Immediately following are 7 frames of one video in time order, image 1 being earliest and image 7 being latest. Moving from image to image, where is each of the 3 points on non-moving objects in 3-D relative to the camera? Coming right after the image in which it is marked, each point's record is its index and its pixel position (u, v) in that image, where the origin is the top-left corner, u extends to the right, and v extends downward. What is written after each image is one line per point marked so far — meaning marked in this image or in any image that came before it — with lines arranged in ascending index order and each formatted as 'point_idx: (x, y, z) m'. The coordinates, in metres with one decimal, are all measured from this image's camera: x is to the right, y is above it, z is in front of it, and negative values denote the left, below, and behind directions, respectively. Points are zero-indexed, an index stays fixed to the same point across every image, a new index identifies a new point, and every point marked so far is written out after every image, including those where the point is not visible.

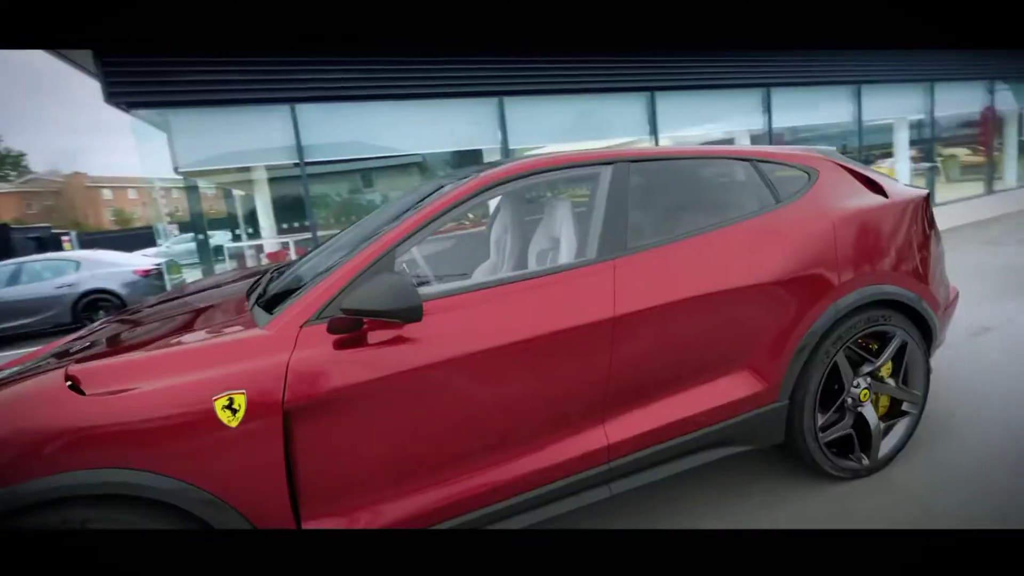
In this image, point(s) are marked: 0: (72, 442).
0: (-1.3, -0.5, +1.3) m
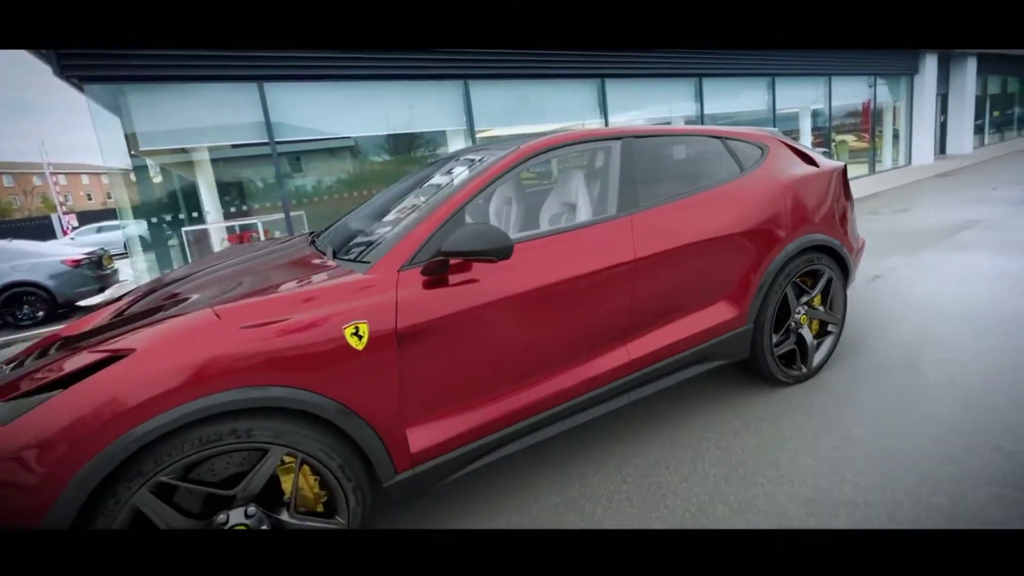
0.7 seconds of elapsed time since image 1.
0: (-1.0, -0.3, +1.6) m
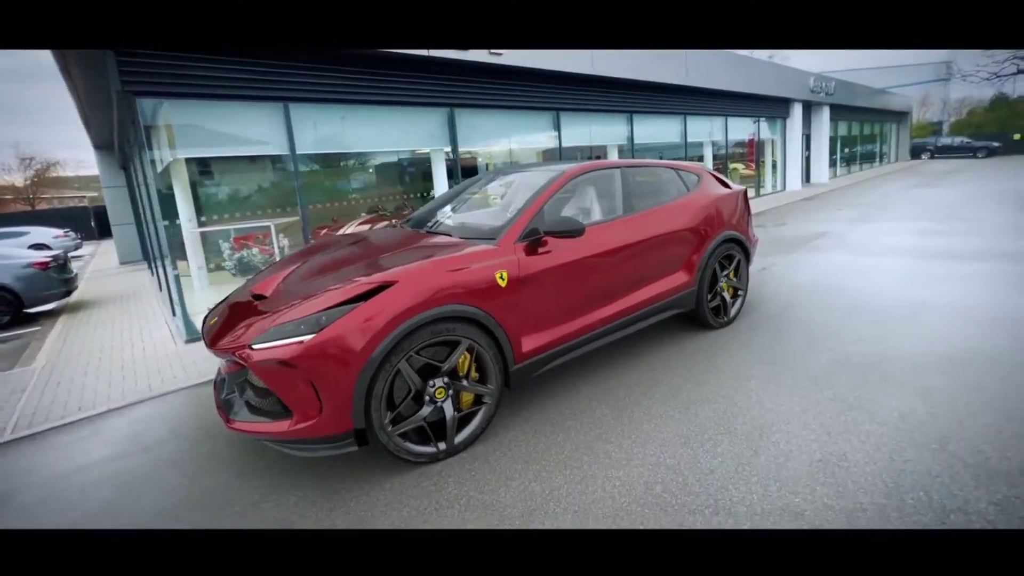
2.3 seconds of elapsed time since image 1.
0: (-0.4, 0.0, +2.8) m
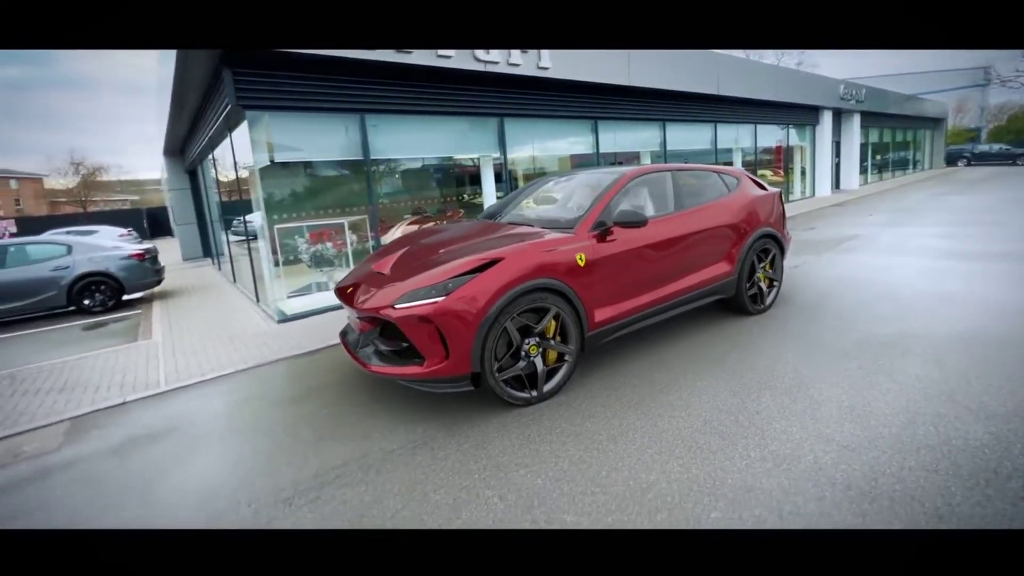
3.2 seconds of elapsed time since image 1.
0: (+0.2, +0.1, +3.6) m
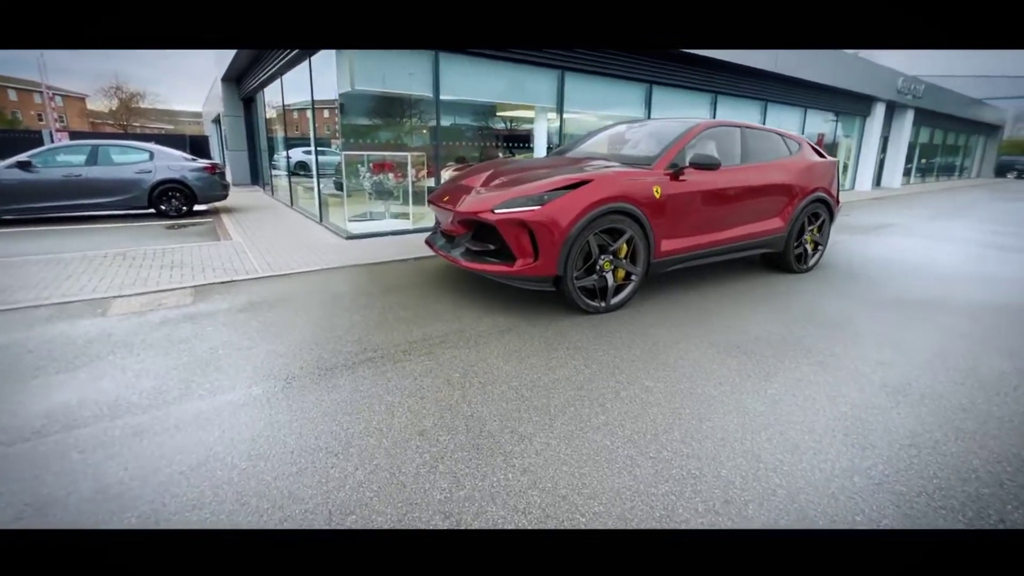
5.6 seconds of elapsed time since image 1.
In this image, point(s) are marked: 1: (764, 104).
0: (+0.9, +0.8, +4.0) m
1: (+8.2, +5.9, +14.5) m
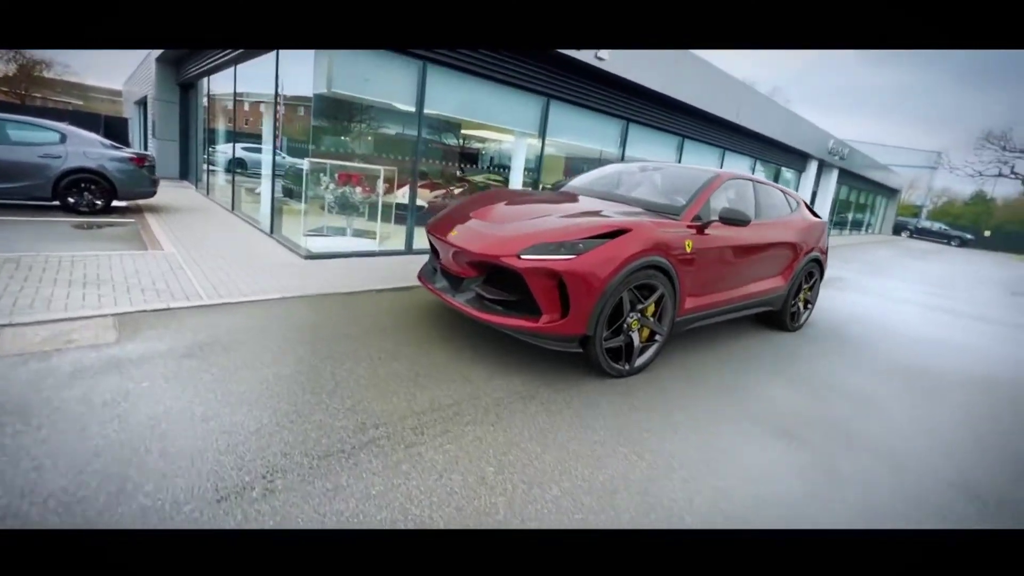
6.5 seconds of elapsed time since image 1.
0: (+1.1, +0.3, +3.6) m
1: (+7.1, +4.6, +15.2) m
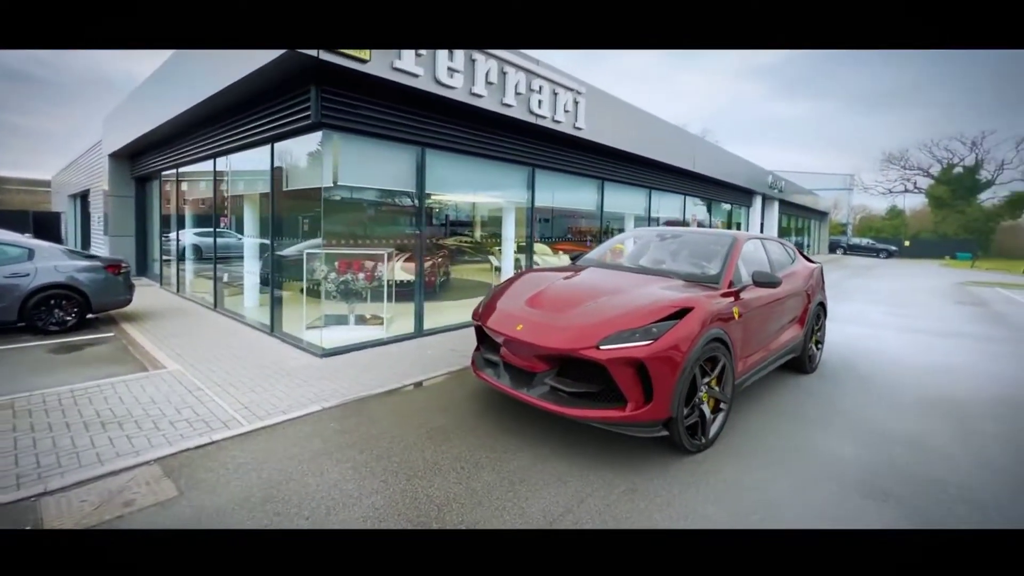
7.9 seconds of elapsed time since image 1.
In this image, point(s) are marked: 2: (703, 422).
0: (+1.6, -0.3, +3.8) m
1: (+6.1, +3.3, +16.3) m
2: (+1.5, -1.1, +3.7) m
